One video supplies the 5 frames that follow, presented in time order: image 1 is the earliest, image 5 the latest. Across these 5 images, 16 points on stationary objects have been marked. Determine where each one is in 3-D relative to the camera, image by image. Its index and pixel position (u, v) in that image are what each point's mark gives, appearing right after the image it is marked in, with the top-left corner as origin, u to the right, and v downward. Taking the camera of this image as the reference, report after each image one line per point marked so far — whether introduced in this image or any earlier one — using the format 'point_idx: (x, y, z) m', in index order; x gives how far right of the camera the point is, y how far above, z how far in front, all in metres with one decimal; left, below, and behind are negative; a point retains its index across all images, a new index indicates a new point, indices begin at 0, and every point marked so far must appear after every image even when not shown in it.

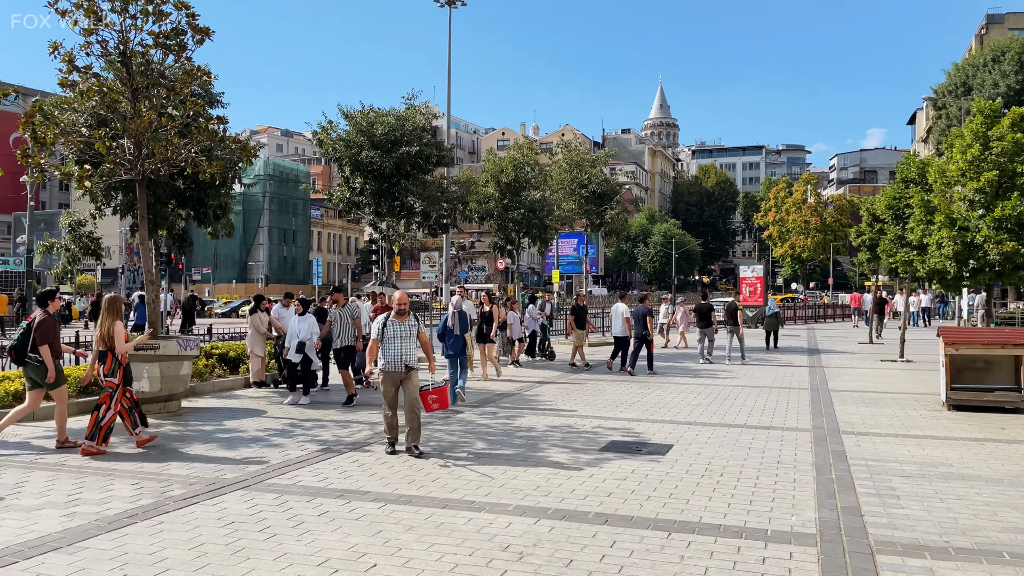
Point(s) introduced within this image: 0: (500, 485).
0: (-0.1, -1.8, +7.0) m
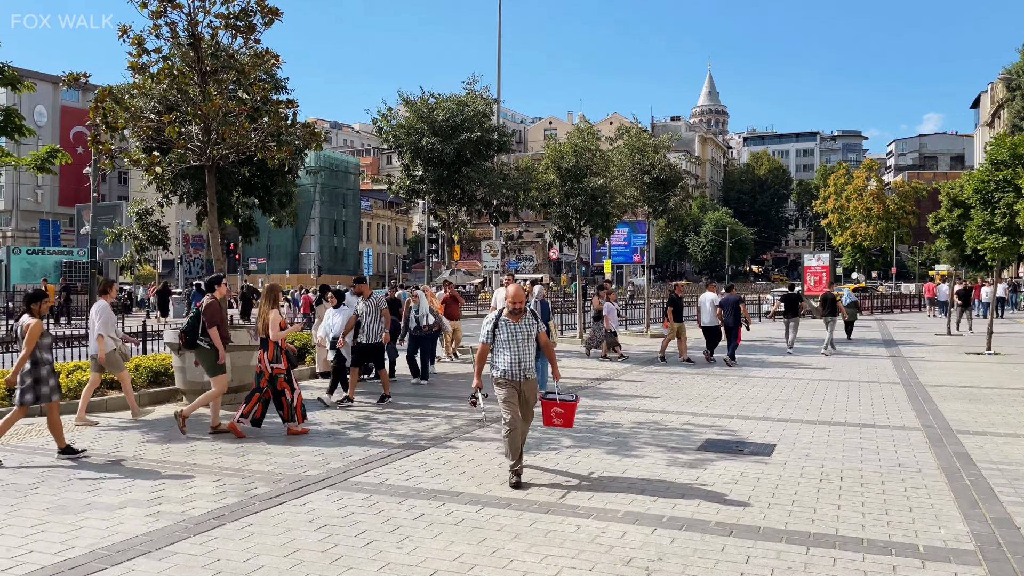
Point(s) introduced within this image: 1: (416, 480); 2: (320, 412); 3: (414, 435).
0: (+0.7, -1.7, +6.5) m
1: (-0.8, -1.7, +6.7) m
2: (-2.5, -1.6, +10.1) m
3: (-1.1, -1.7, +8.8) m
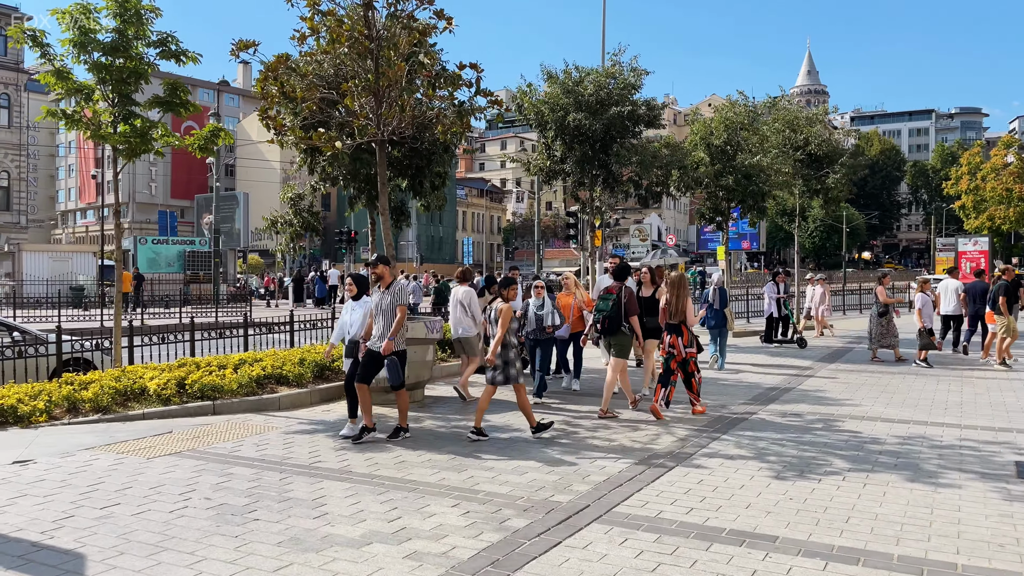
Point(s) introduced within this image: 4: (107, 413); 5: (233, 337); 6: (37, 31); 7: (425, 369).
0: (+2.8, -1.6, +5.0) m
1: (+1.3, -1.6, +5.4) m
2: (0.0, -1.5, +8.9) m
3: (+1.2, -1.5, +7.5) m
4: (-4.7, -1.4, +9.0) m
5: (-5.1, -0.9, +14.2) m
6: (-6.1, +3.3, +10.0) m
7: (-1.1, -1.0, +10.0) m
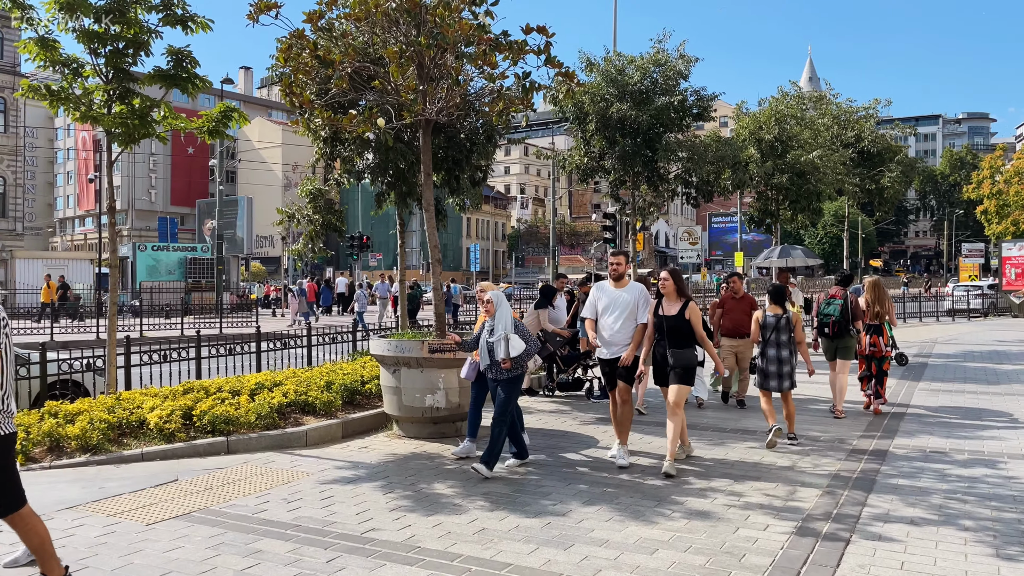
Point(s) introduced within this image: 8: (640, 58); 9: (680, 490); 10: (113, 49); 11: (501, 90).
0: (+3.6, -1.6, +3.3) m
1: (+2.1, -1.6, +3.7) m
2: (+0.7, -1.6, +7.3) m
3: (+2.0, -1.6, +5.8) m
4: (-3.9, -1.6, +7.3) m
5: (-4.4, -1.1, +12.5) m
6: (-5.4, +3.2, +8.3) m
7: (-0.4, -1.2, +8.4) m
8: (+2.6, +4.8, +16.3) m
9: (+1.3, -1.6, +6.2) m
10: (-4.4, +2.6, +8.5) m
11: (-0.1, +2.2, +8.6) m
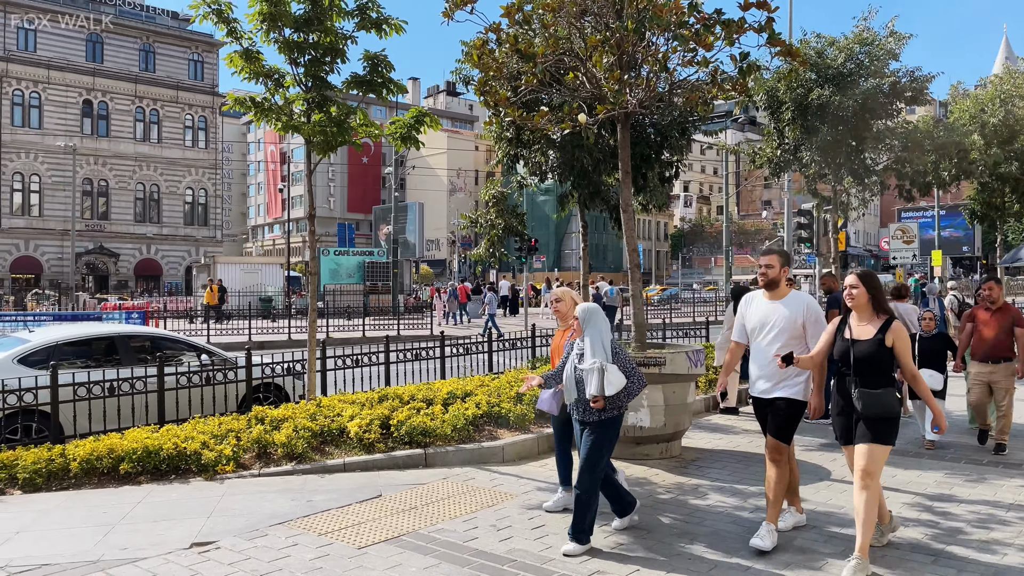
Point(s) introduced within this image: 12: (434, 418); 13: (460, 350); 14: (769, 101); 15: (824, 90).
0: (+4.6, -1.7, +1.9) m
1: (+3.2, -1.7, +2.6) m
2: (+2.6, -1.7, +6.3) m
3: (+3.5, -1.7, +4.6) m
4: (-2.0, -1.6, +7.3) m
5: (-1.4, -1.2, +12.5) m
6: (-3.2, +3.1, +8.6) m
7: (+1.7, -1.2, +7.6) m
8: (+6.2, +4.7, +14.8) m
9: (+2.9, -1.7, +5.2) m
10: (-2.2, +2.5, +8.6) m
11: (+2.0, +2.1, +7.8) m
12: (-0.8, -1.3, +7.9) m
13: (-0.8, -1.0, +12.4) m
14: (+5.0, +3.7, +15.2) m
15: (+5.8, +3.7, +14.4) m
